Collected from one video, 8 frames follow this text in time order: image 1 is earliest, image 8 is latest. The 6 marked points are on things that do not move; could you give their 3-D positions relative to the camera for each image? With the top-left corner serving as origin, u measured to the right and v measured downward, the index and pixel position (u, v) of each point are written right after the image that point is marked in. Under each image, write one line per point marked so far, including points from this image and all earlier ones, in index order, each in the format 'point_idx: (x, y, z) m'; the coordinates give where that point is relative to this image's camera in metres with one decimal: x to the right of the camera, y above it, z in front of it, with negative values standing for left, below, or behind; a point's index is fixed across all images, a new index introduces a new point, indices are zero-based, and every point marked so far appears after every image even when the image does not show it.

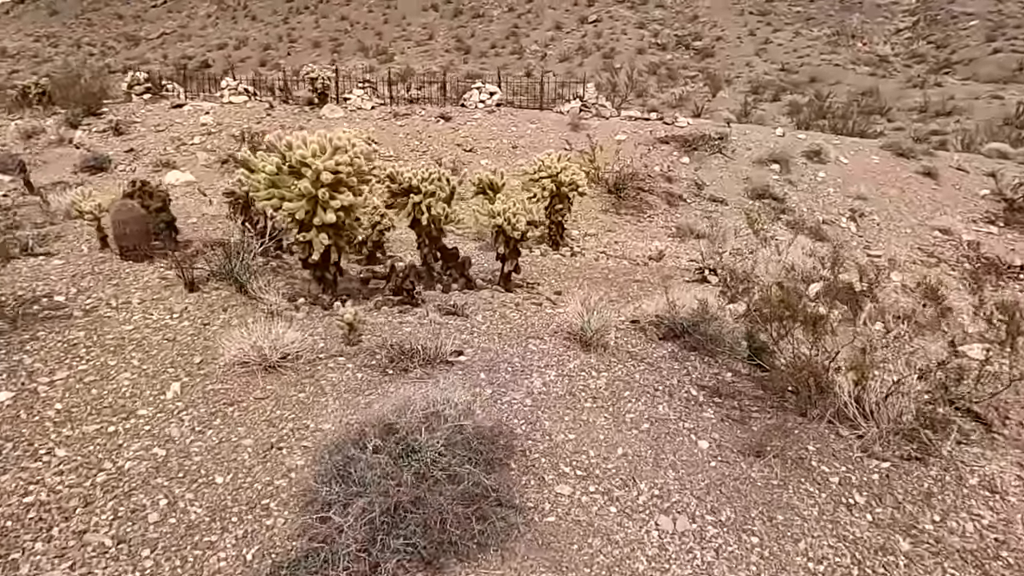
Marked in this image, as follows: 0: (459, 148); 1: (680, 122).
0: (-1.0, +2.7, +12.5) m
1: (+3.4, +3.4, +13.6) m
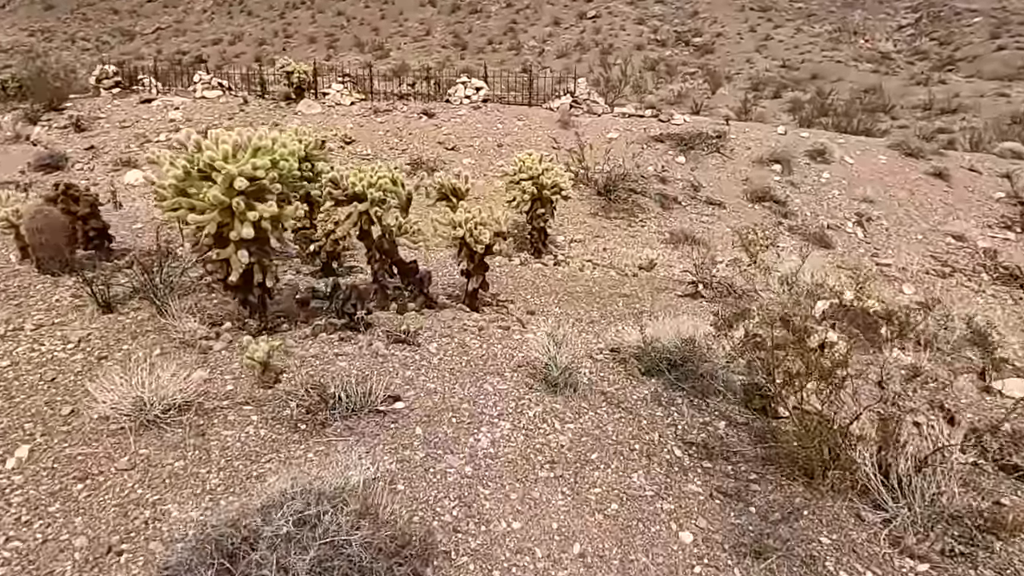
0: (-1.3, +2.5, +11.8) m
1: (+3.2, +3.3, +12.9) m
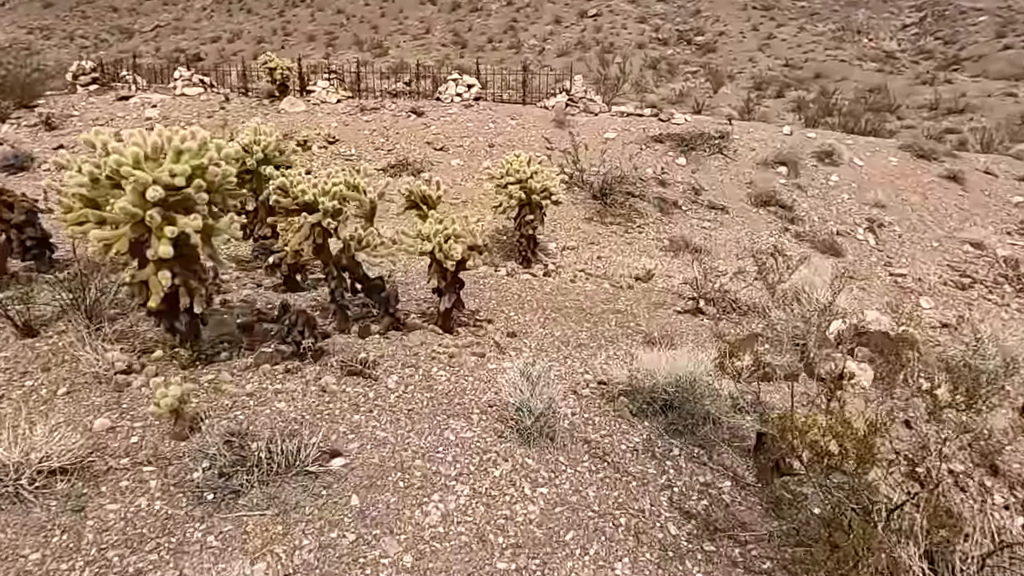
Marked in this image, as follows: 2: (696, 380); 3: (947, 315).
0: (-1.4, +2.4, +11.2) m
1: (+3.0, +3.2, +12.3) m
2: (+1.1, -0.6, +4.1) m
3: (+4.5, -0.3, +7.0) m
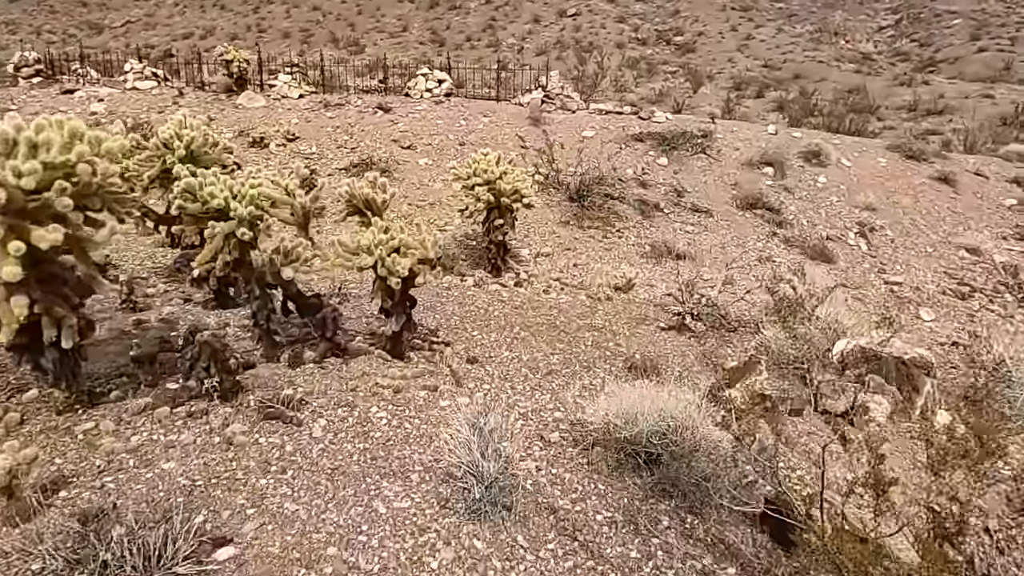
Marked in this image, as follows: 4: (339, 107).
0: (-1.8, +2.3, +10.5) m
1: (+2.5, +3.0, +11.7) m
2: (+0.9, -0.7, +3.5) m
3: (+4.2, -0.4, +6.4) m
4: (-3.0, +3.2, +11.6) m
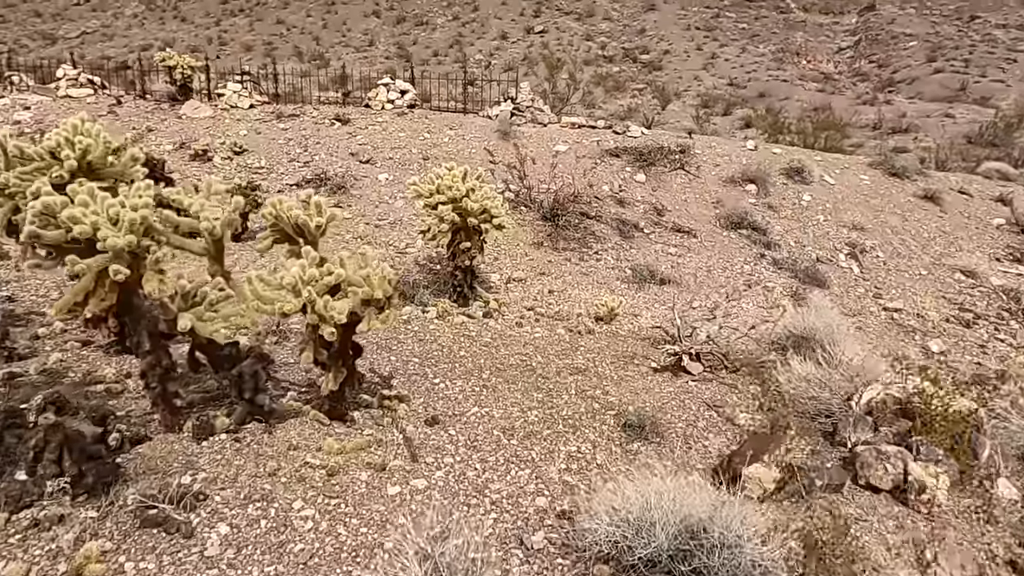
0: (-2.3, +1.9, +9.6) m
1: (+2.0, +2.6, +11.1) m
2: (+0.8, -0.9, +2.7) m
3: (+4.0, -0.7, +5.8) m
4: (-3.5, +2.8, +10.7) m
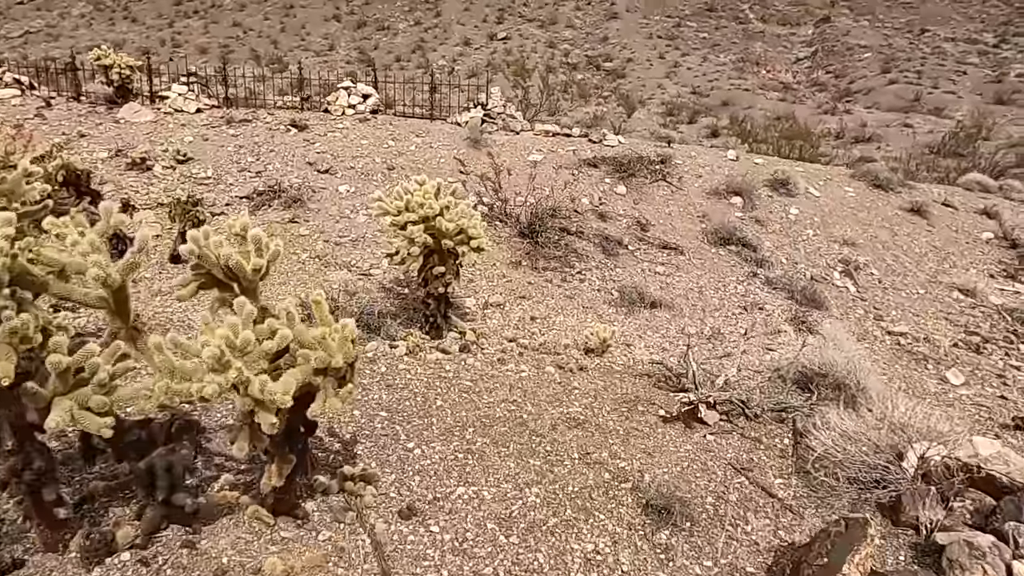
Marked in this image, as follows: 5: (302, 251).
0: (-2.7, +1.6, +8.8) m
1: (+1.5, +2.4, +10.5) m
2: (+0.8, -1.1, +2.0) m
3: (+3.8, -0.9, +5.3) m
4: (-4.0, +2.4, +9.8) m
5: (-2.3, +0.4, +7.1) m
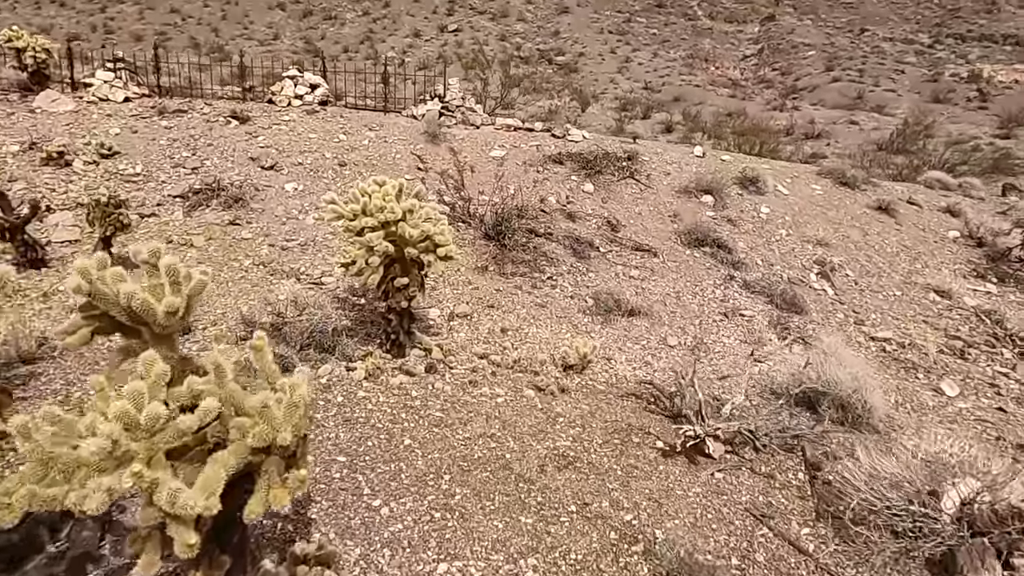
0: (-3.1, +1.5, +8.0) m
1: (+0.9, +2.3, +10.0) m
2: (+0.9, -1.2, +1.5) m
3: (+3.6, -0.9, +5.1) m
4: (-4.5, +2.3, +8.9) m
5: (-2.6, +0.3, +6.4) m
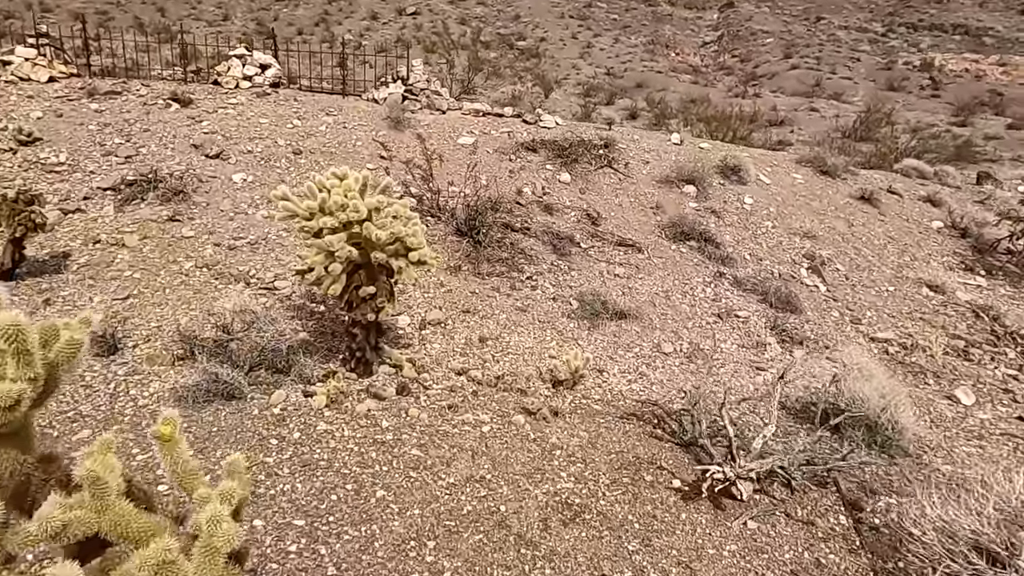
0: (-3.4, +1.5, +7.2) m
1: (+0.5, +2.4, +9.4) m
2: (+1.0, -1.3, +1.0) m
3: (+3.5, -0.9, +4.7) m
4: (-4.9, +2.3, +8.0) m
5: (-2.8, +0.2, +5.6) m
